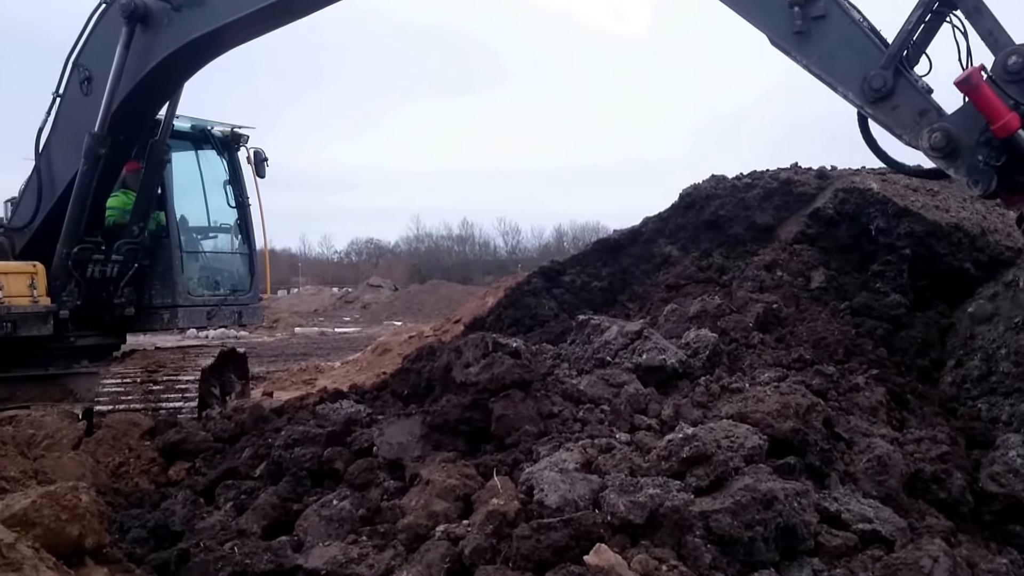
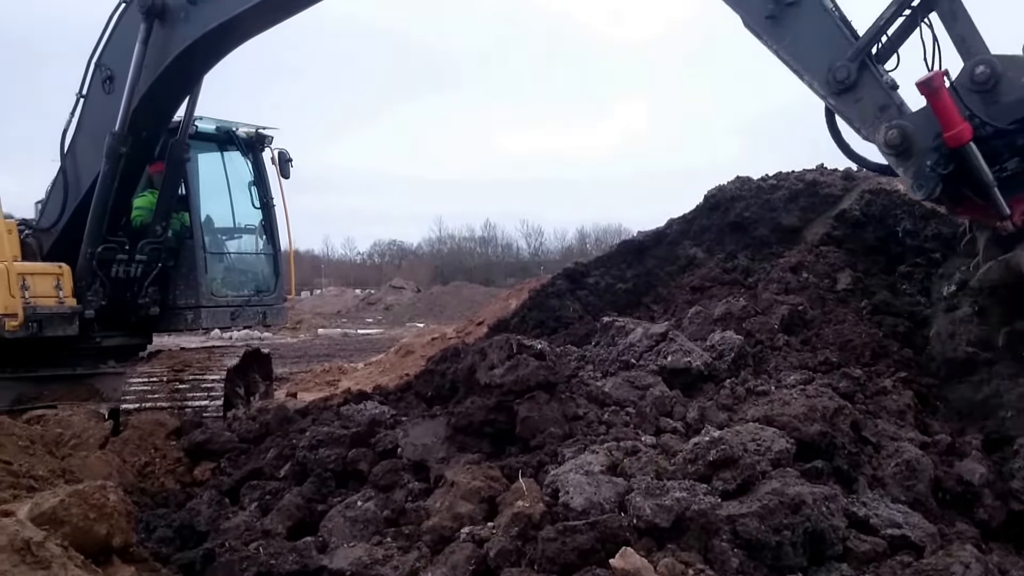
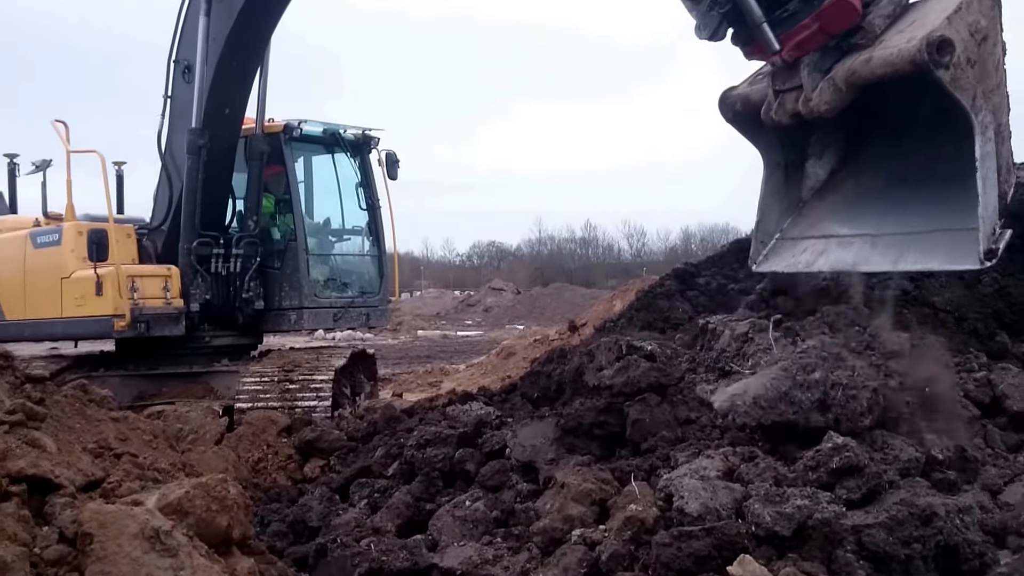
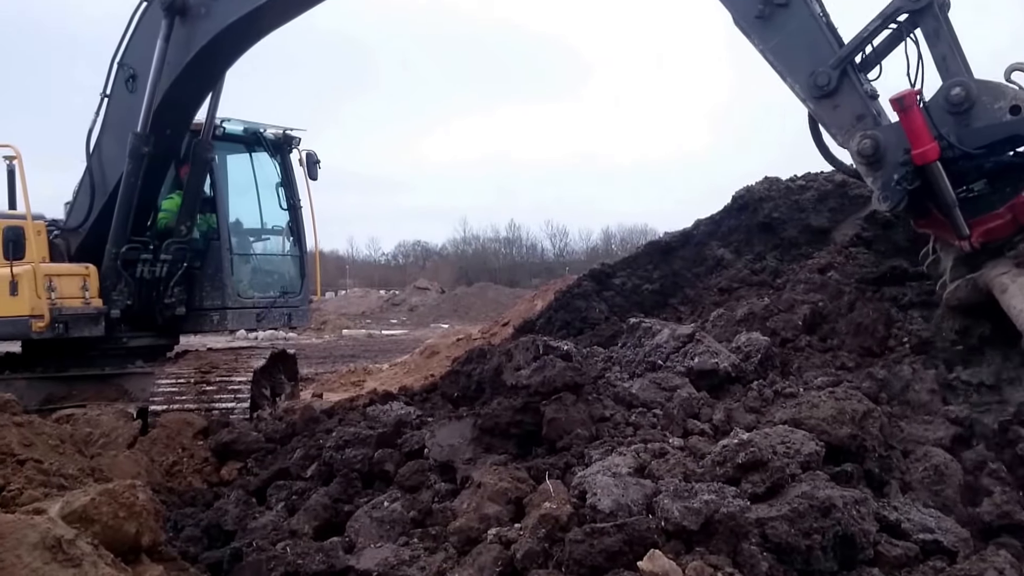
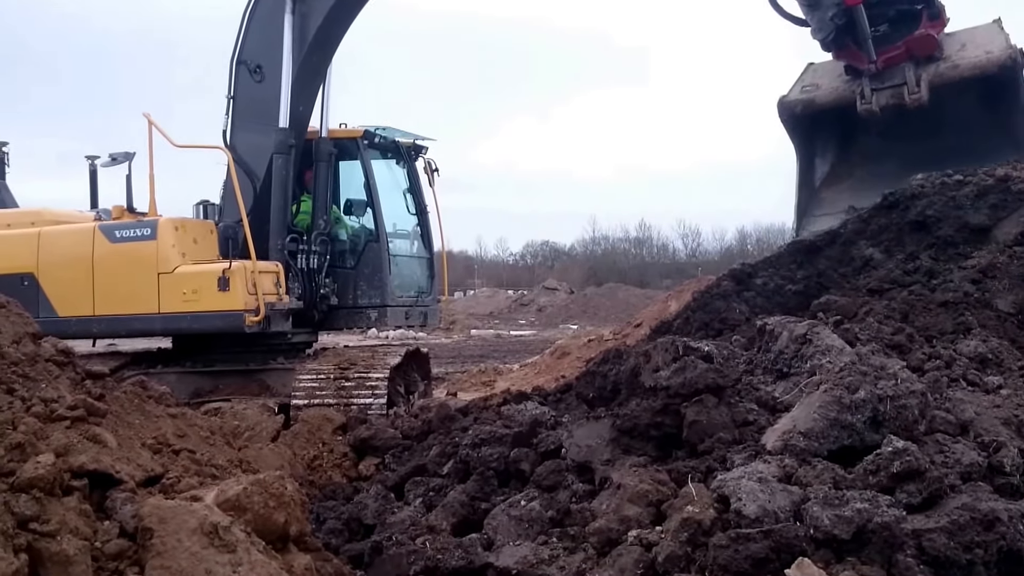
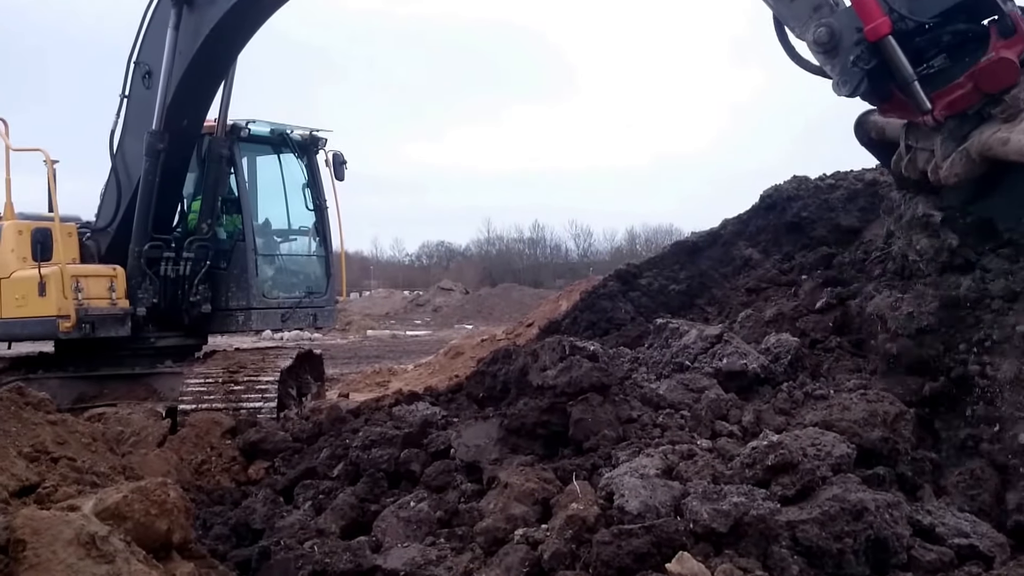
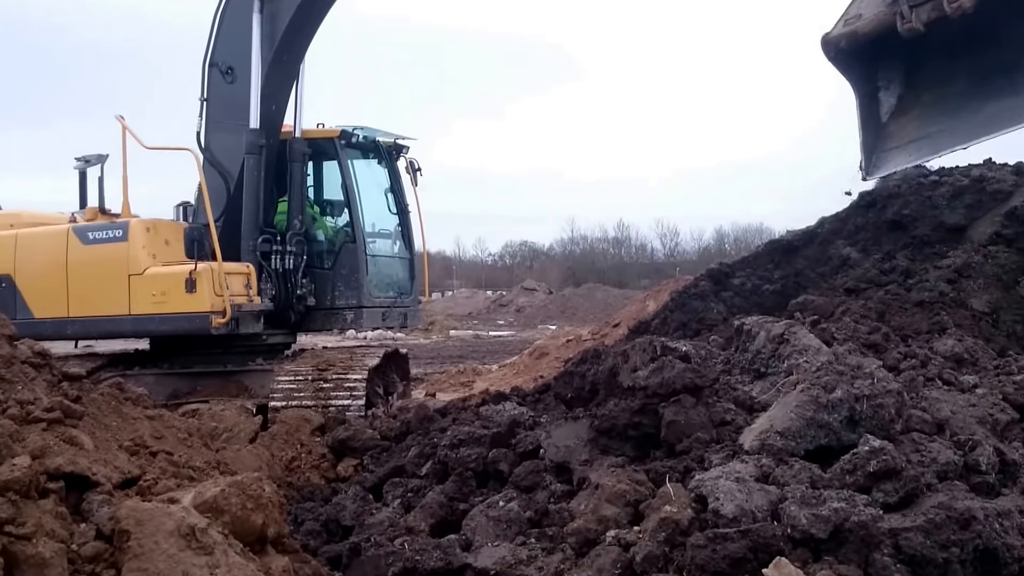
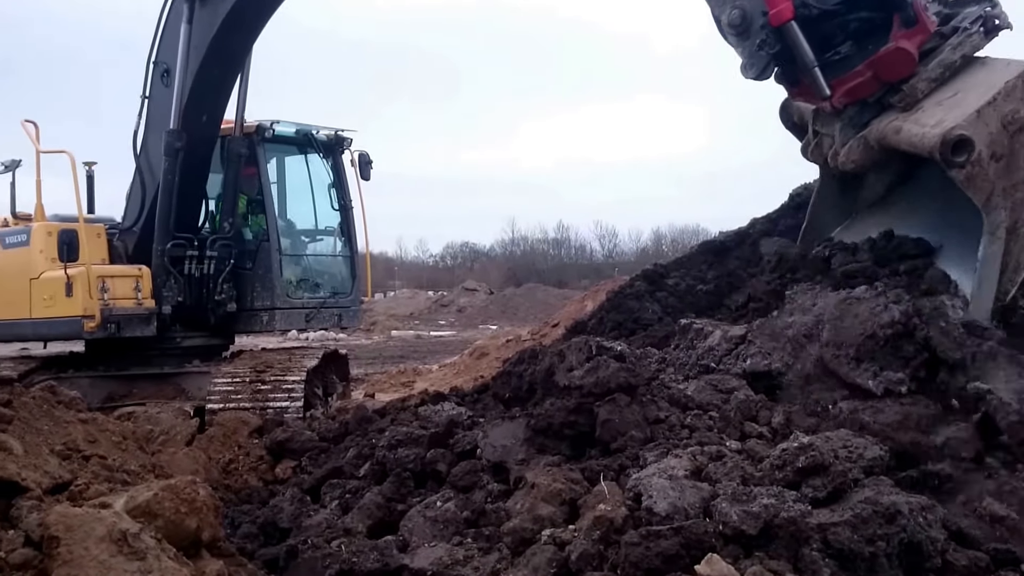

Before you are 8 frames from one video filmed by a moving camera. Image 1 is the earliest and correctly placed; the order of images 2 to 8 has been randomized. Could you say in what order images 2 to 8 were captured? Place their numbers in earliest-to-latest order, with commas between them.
2, 4, 6, 8, 3, 7, 5
